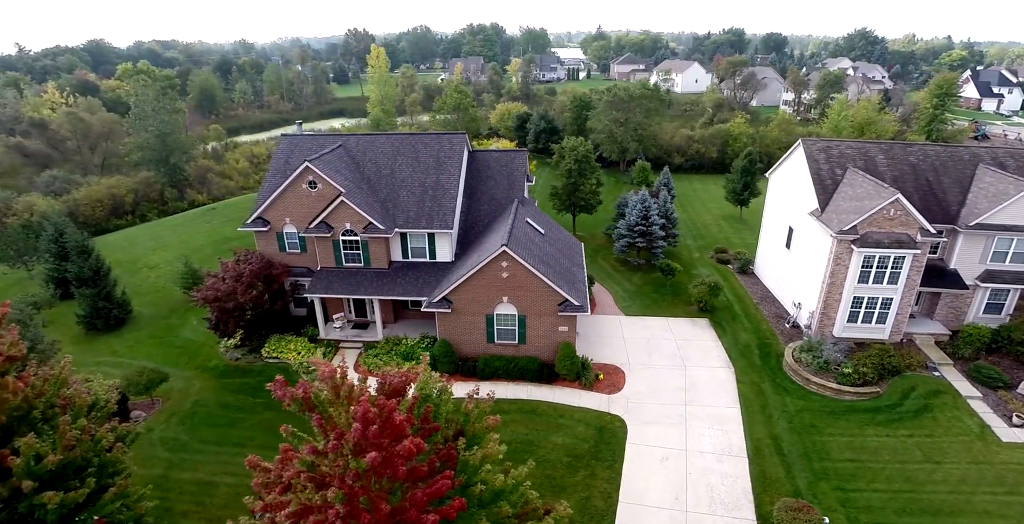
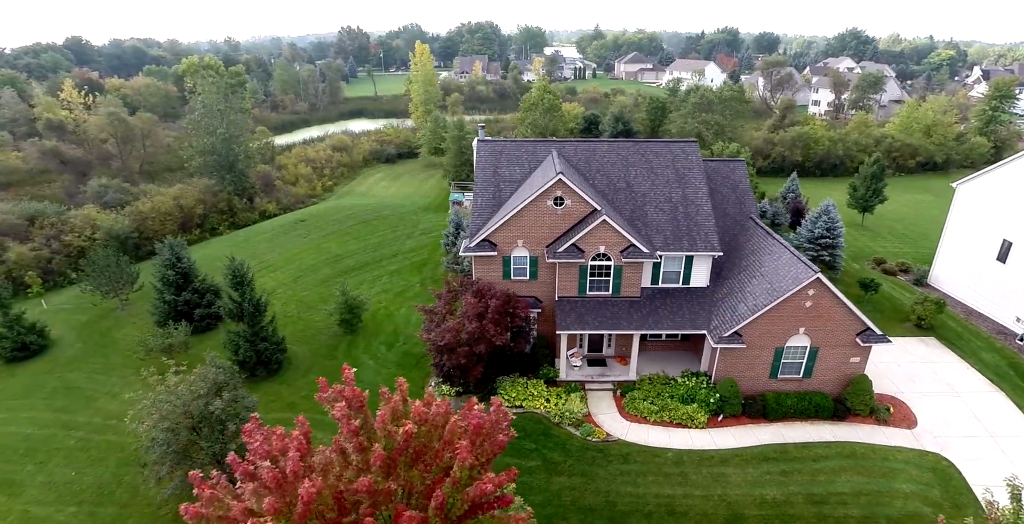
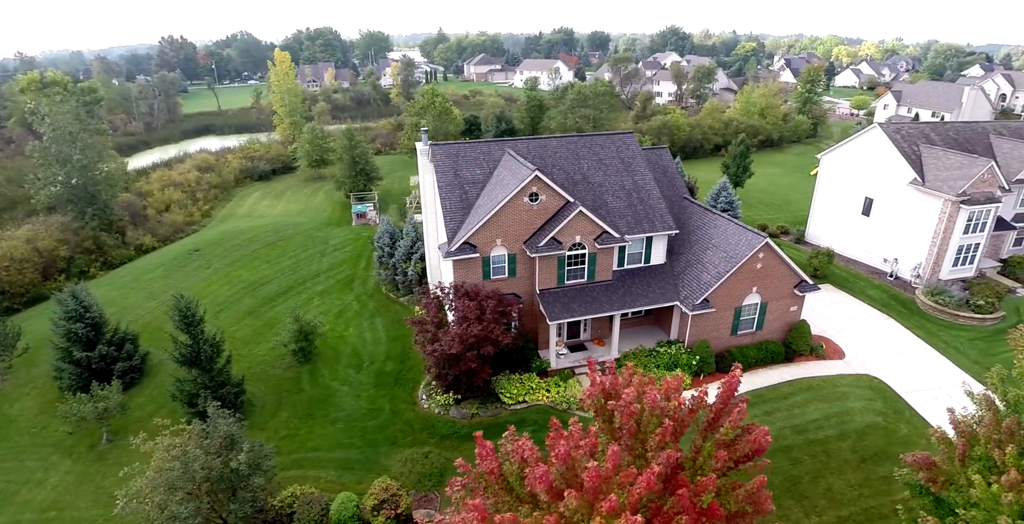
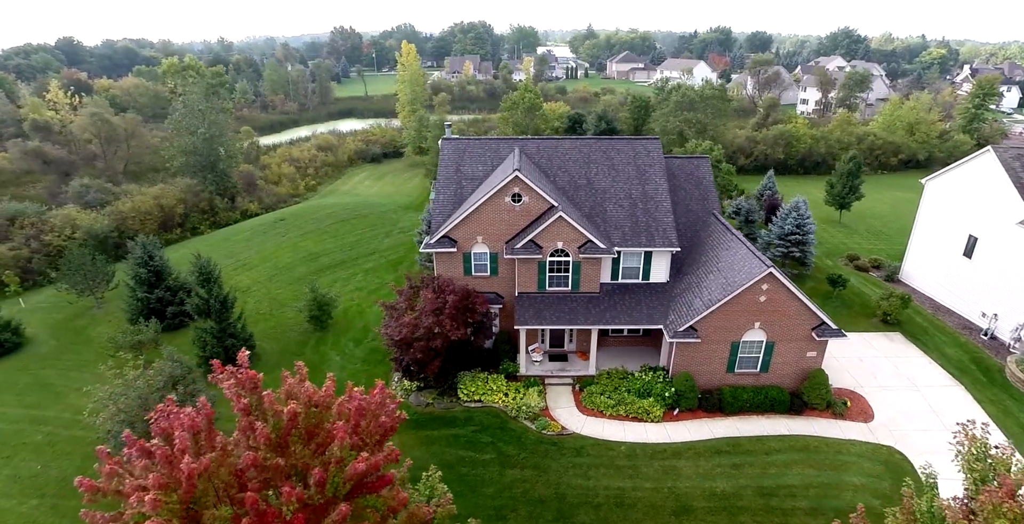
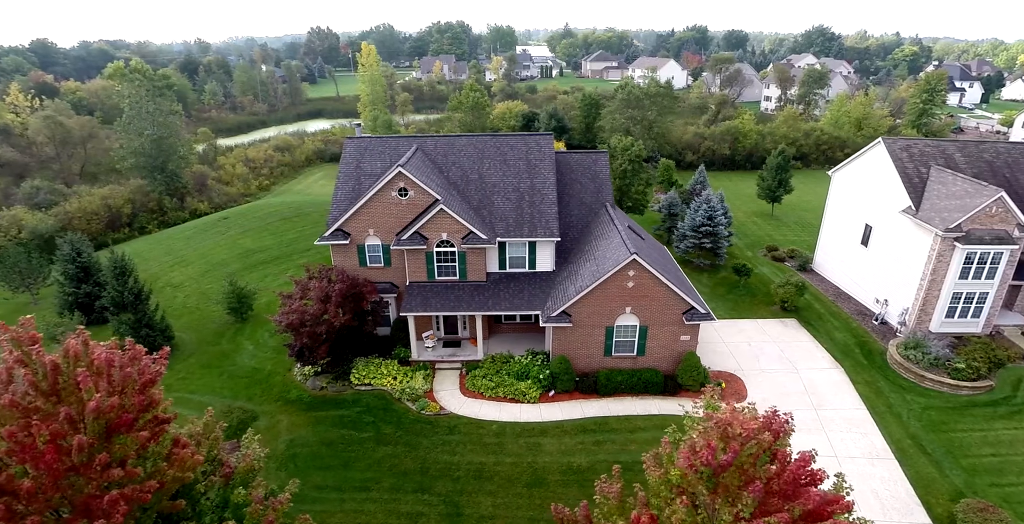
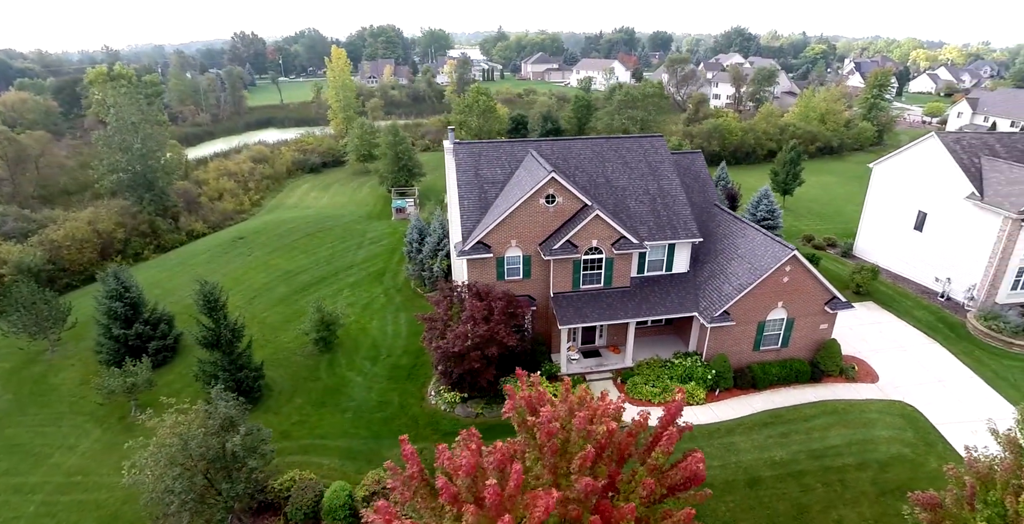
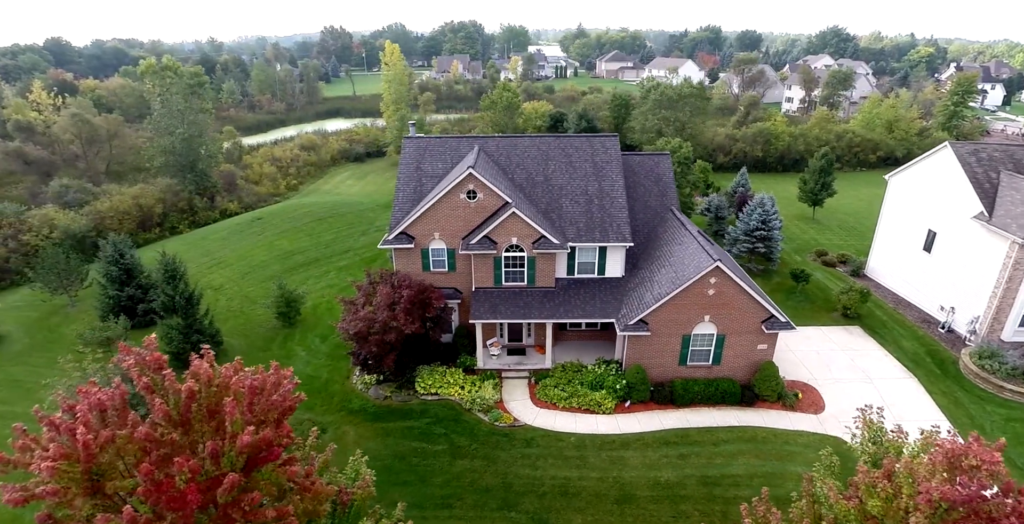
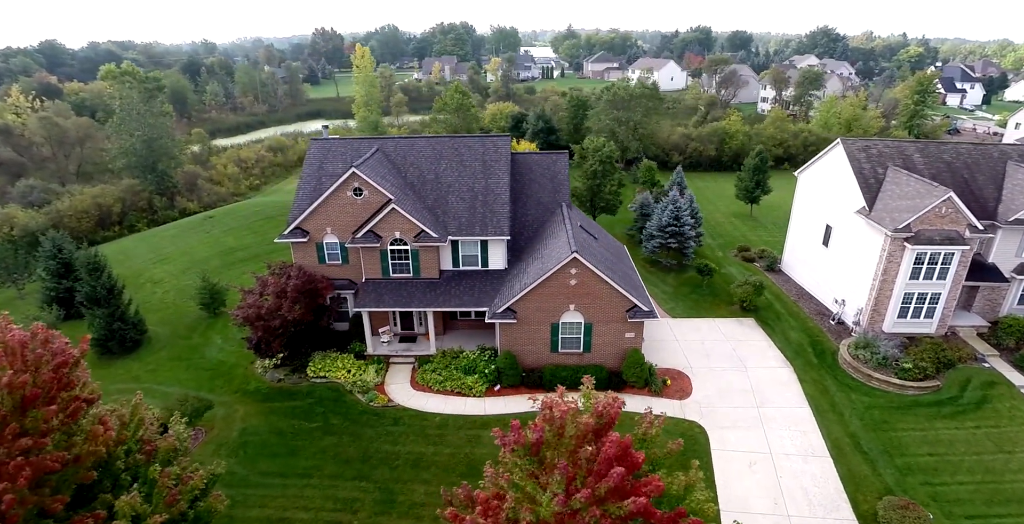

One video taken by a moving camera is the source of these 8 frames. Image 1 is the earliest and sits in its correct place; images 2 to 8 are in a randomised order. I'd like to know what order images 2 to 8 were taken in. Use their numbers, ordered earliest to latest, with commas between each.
8, 5, 7, 4, 2, 6, 3
